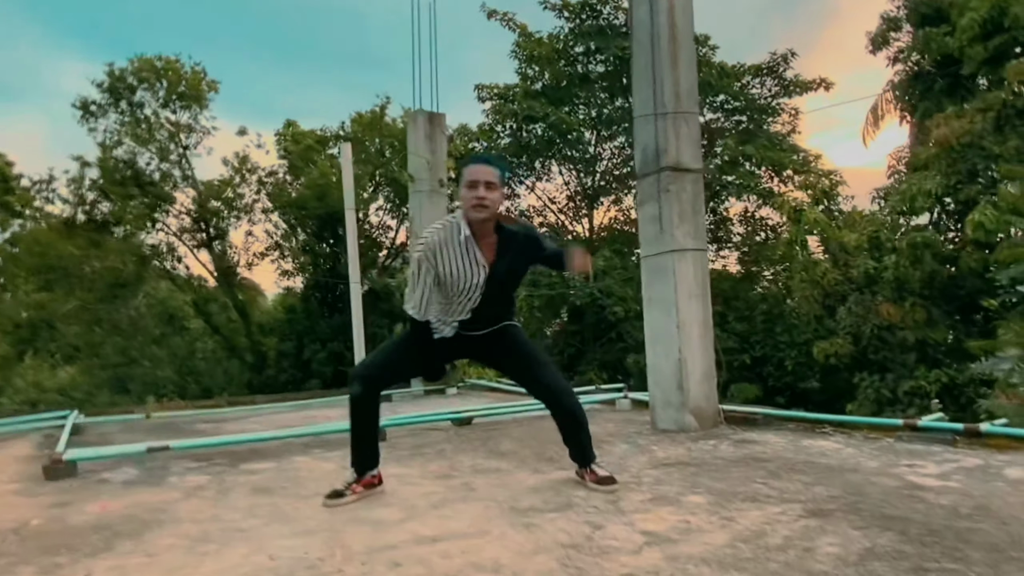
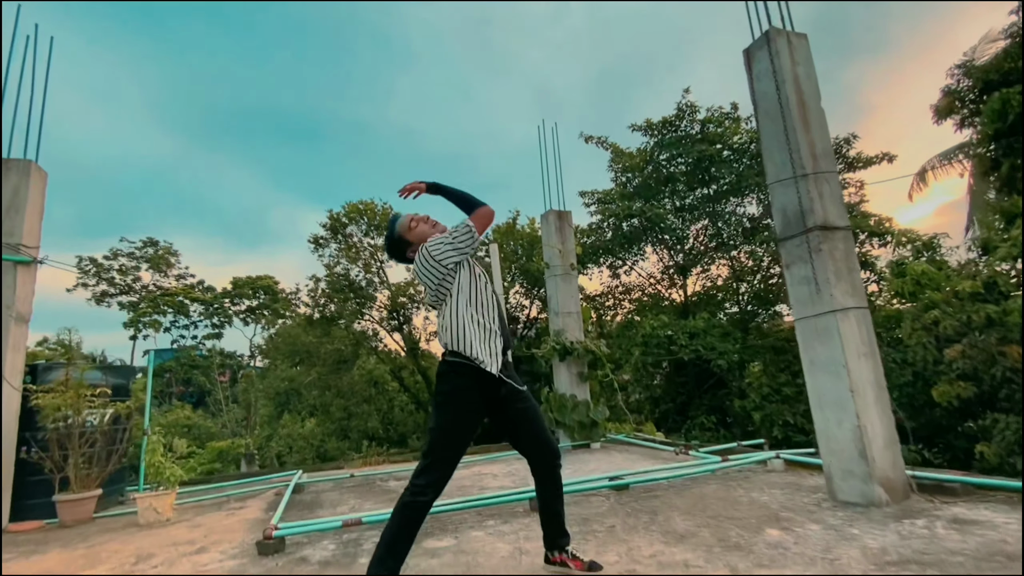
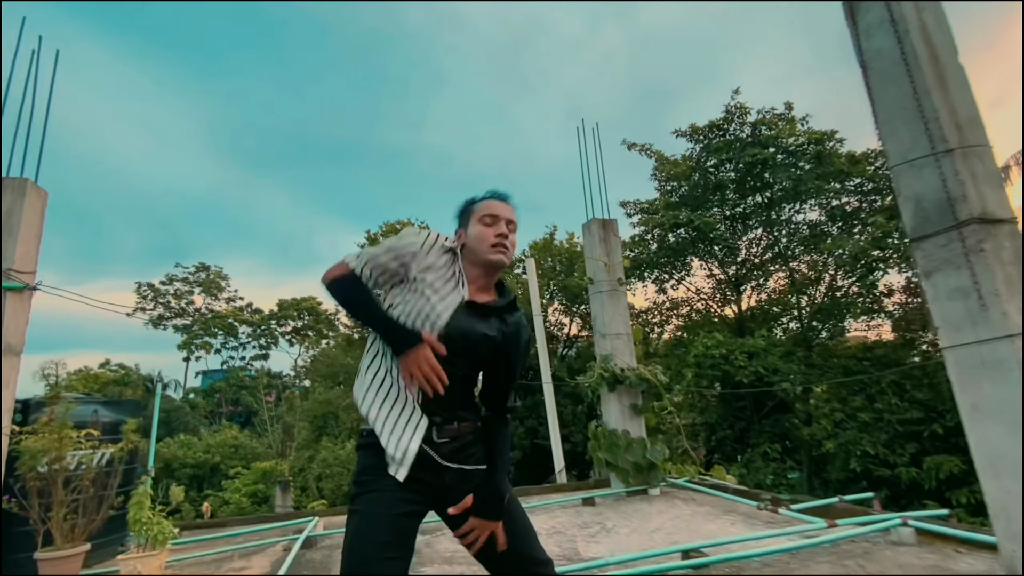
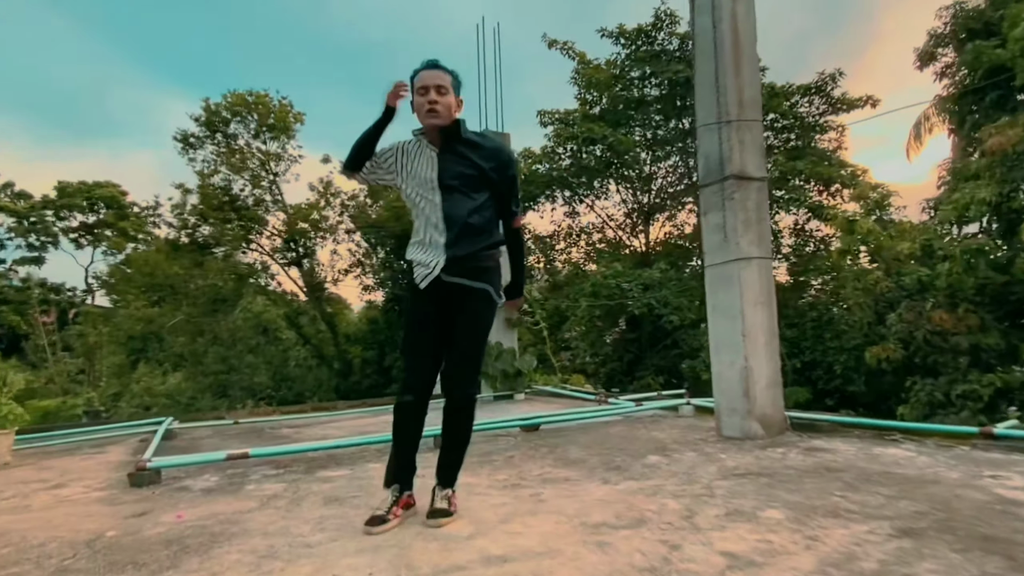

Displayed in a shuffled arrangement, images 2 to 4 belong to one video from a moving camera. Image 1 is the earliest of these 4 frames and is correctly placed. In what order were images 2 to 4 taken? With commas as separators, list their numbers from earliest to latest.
4, 2, 3
